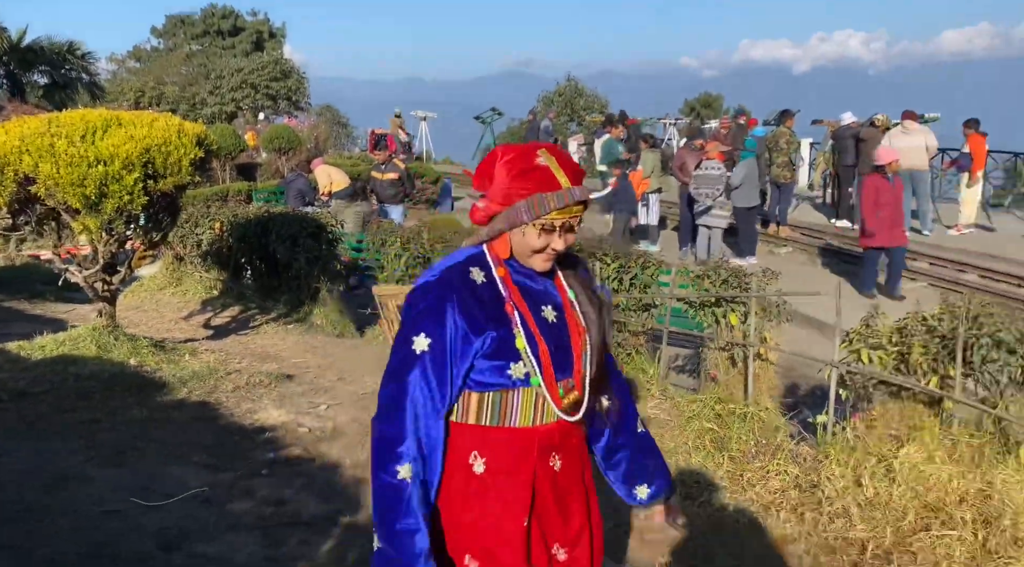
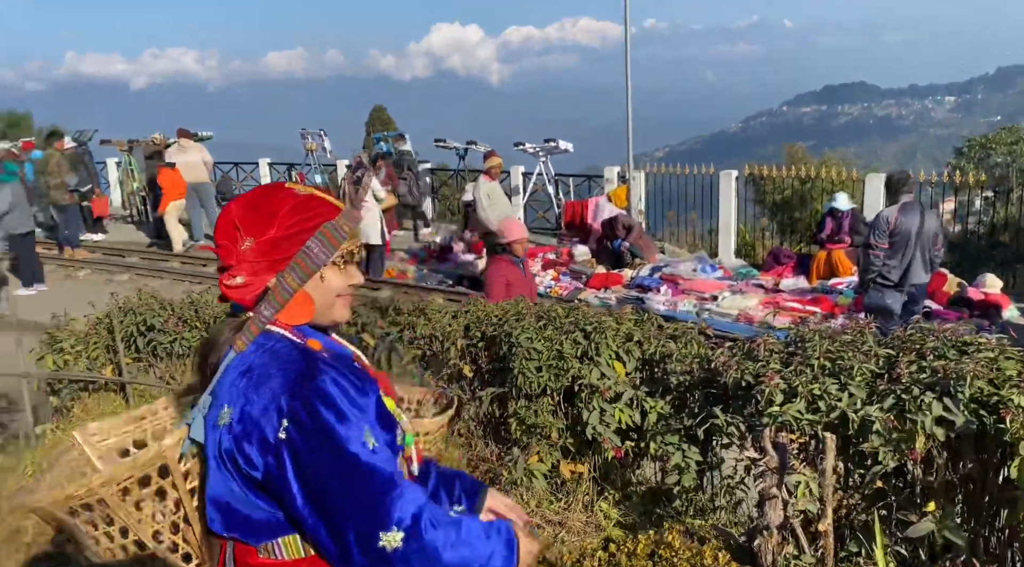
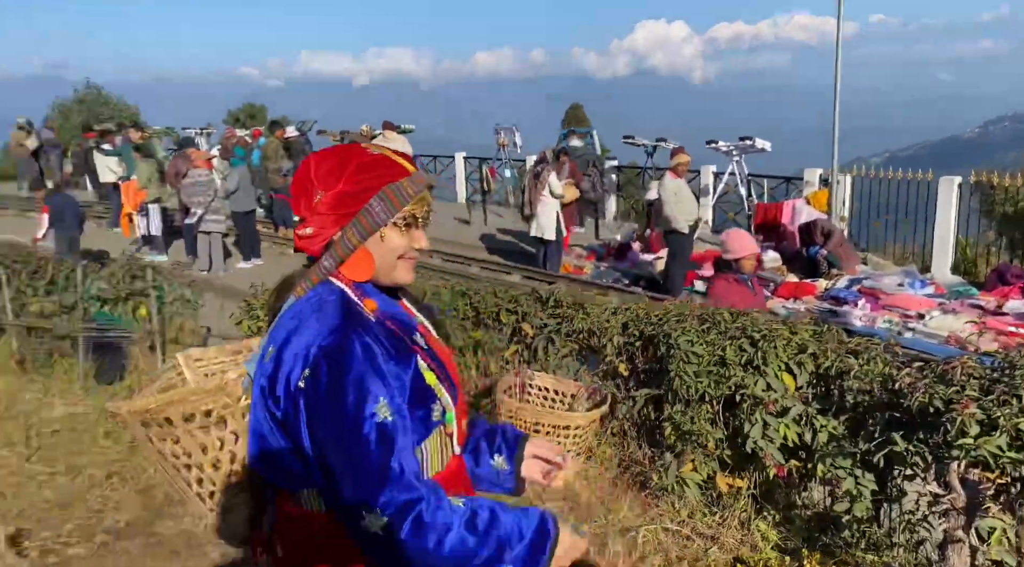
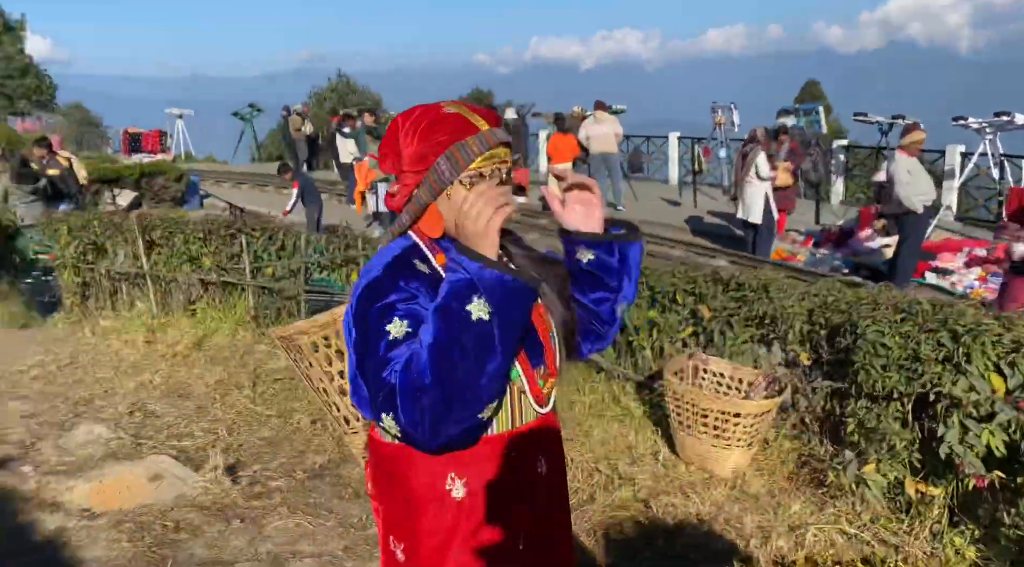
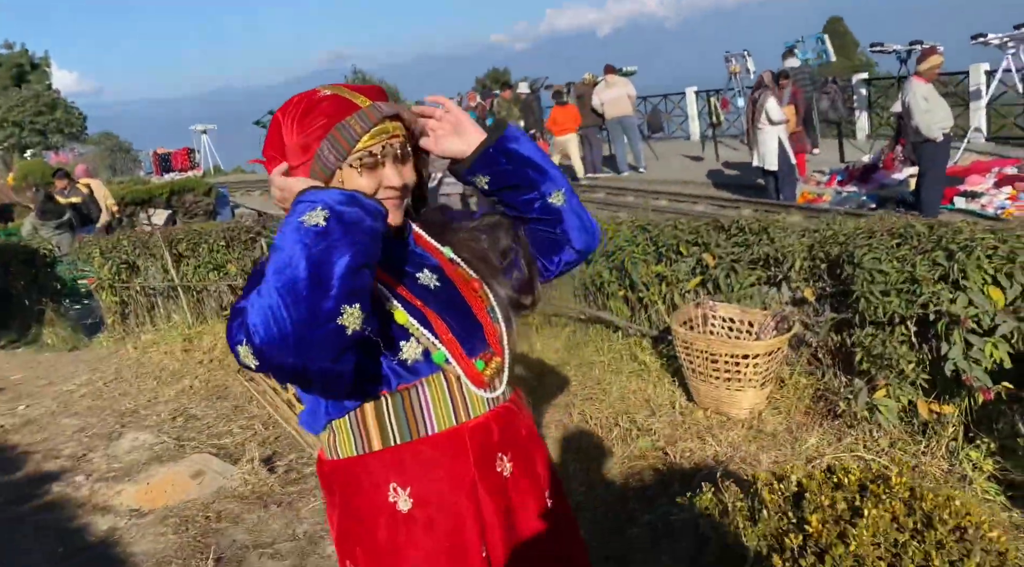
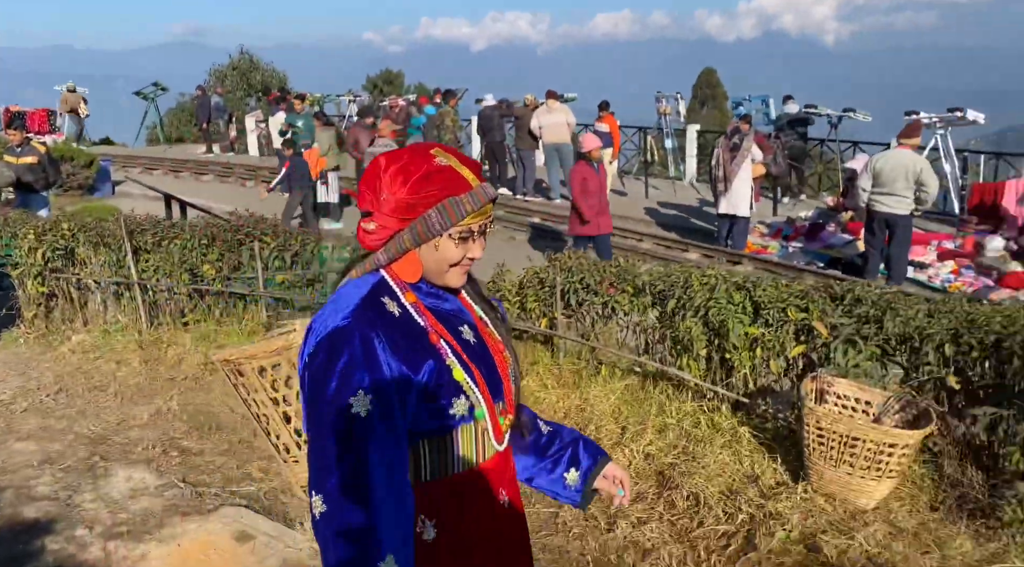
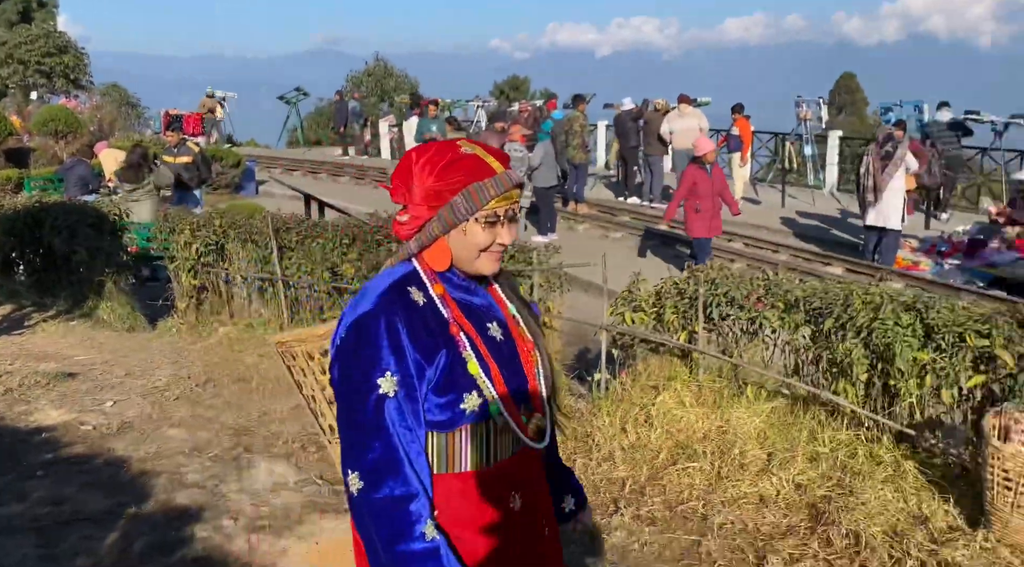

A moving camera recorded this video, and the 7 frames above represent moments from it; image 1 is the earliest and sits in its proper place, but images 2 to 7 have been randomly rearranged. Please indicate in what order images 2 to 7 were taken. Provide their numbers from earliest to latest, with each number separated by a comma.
7, 6, 2, 3, 4, 5
